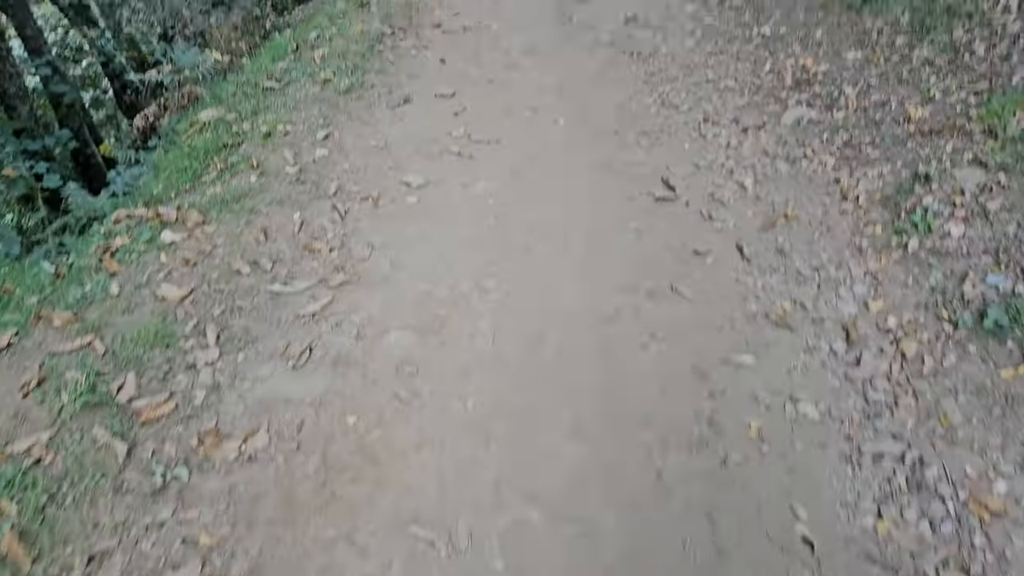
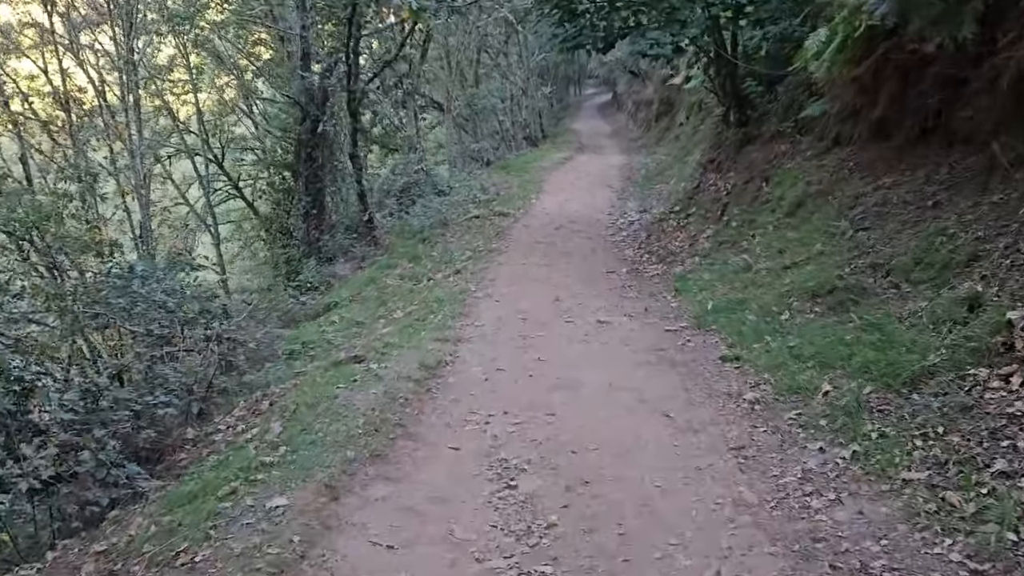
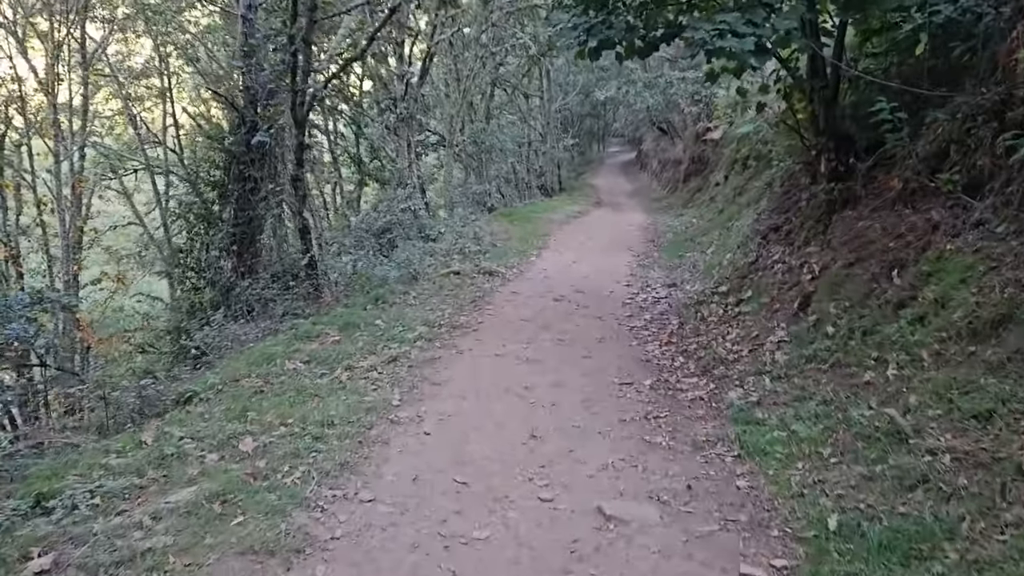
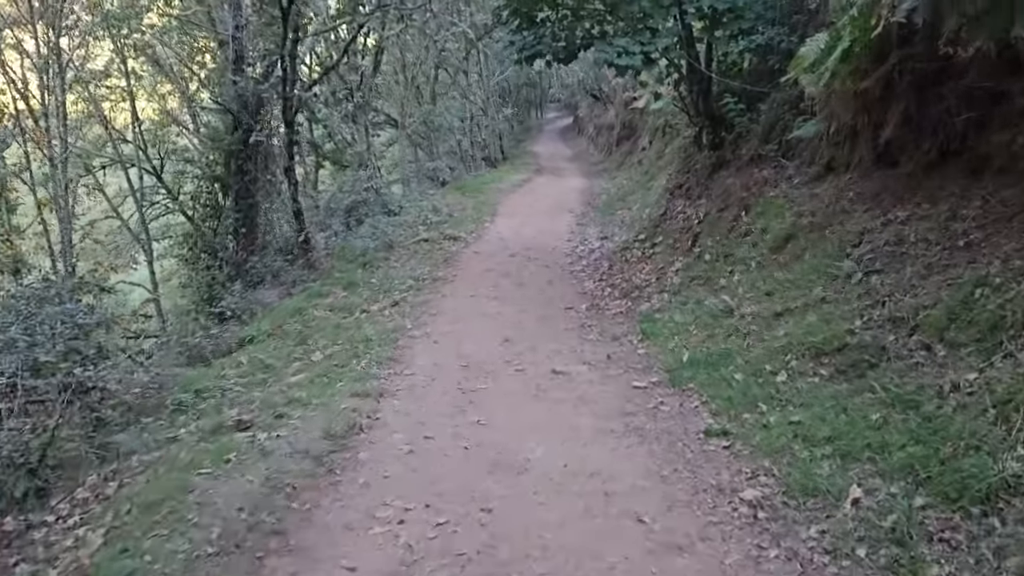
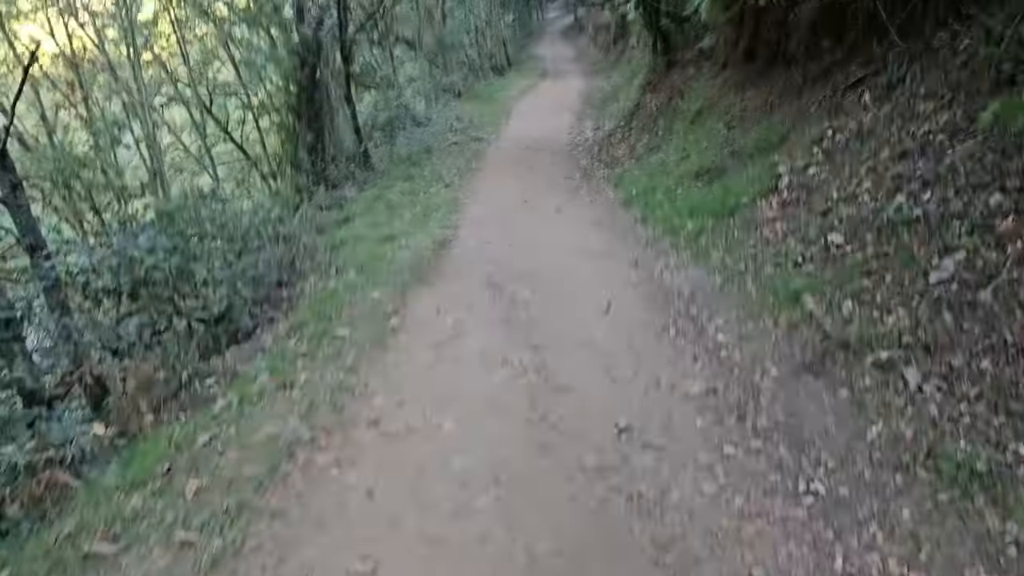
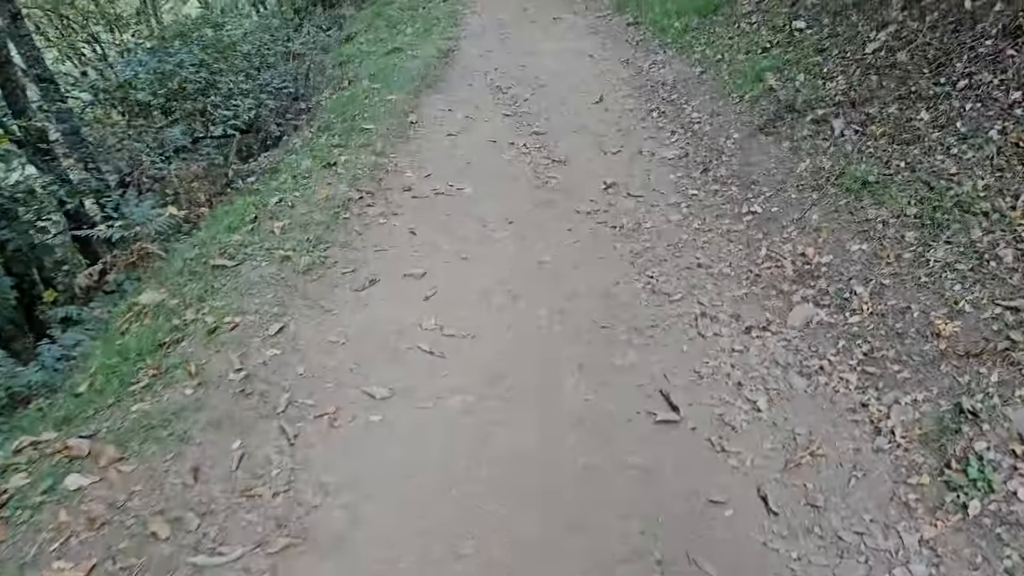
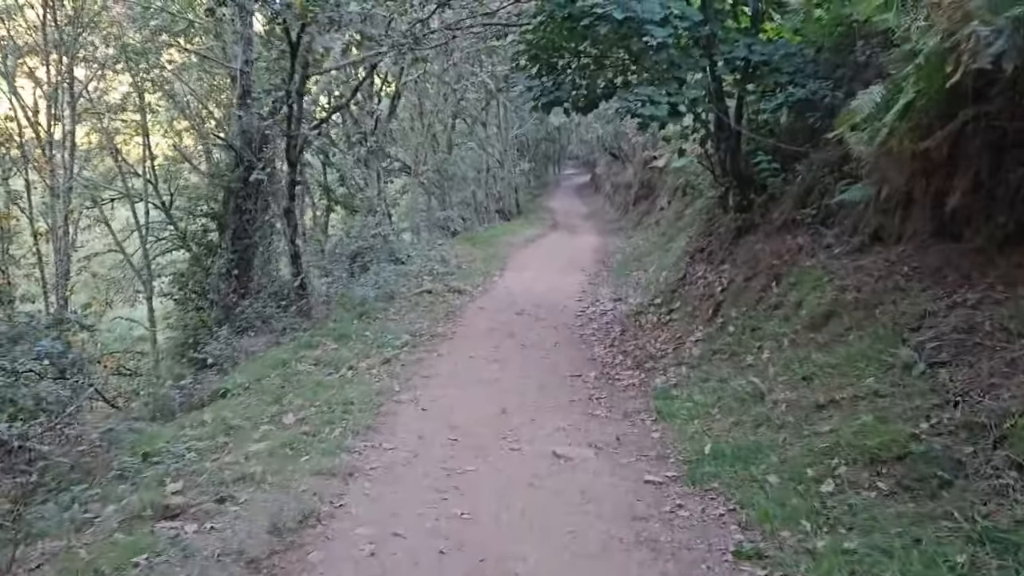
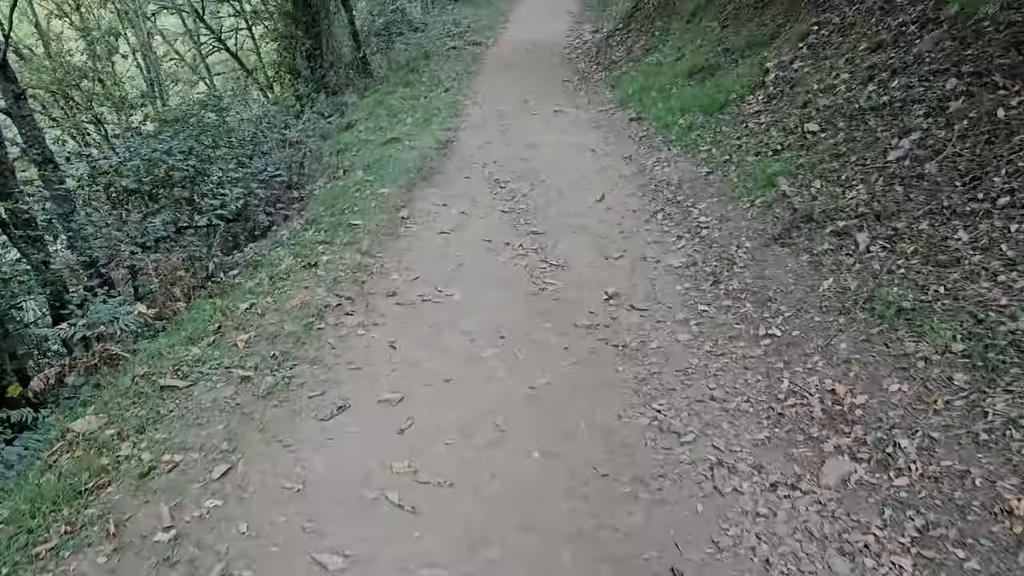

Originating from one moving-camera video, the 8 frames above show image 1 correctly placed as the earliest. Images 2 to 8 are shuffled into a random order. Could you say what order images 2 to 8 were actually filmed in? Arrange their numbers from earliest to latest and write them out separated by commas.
6, 8, 5, 2, 4, 7, 3
